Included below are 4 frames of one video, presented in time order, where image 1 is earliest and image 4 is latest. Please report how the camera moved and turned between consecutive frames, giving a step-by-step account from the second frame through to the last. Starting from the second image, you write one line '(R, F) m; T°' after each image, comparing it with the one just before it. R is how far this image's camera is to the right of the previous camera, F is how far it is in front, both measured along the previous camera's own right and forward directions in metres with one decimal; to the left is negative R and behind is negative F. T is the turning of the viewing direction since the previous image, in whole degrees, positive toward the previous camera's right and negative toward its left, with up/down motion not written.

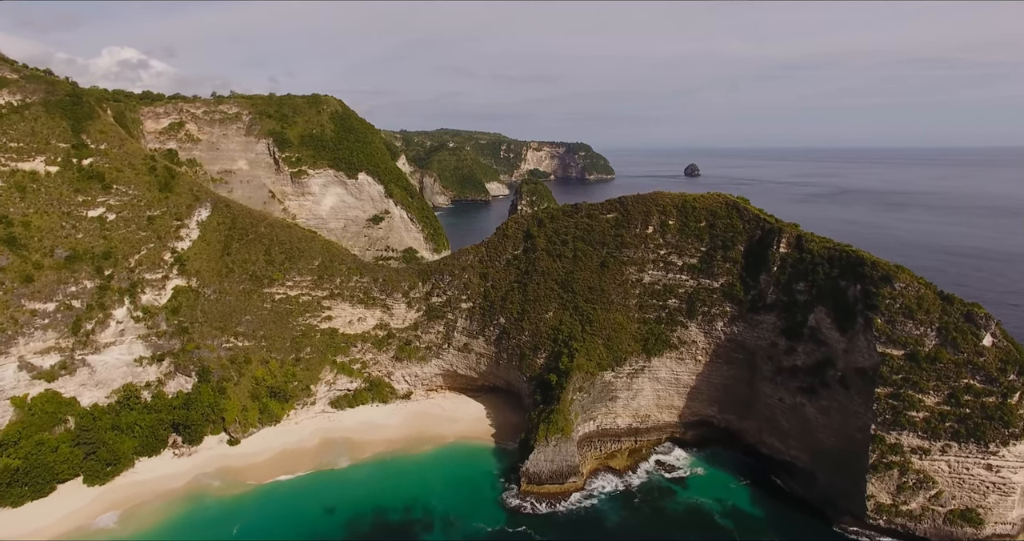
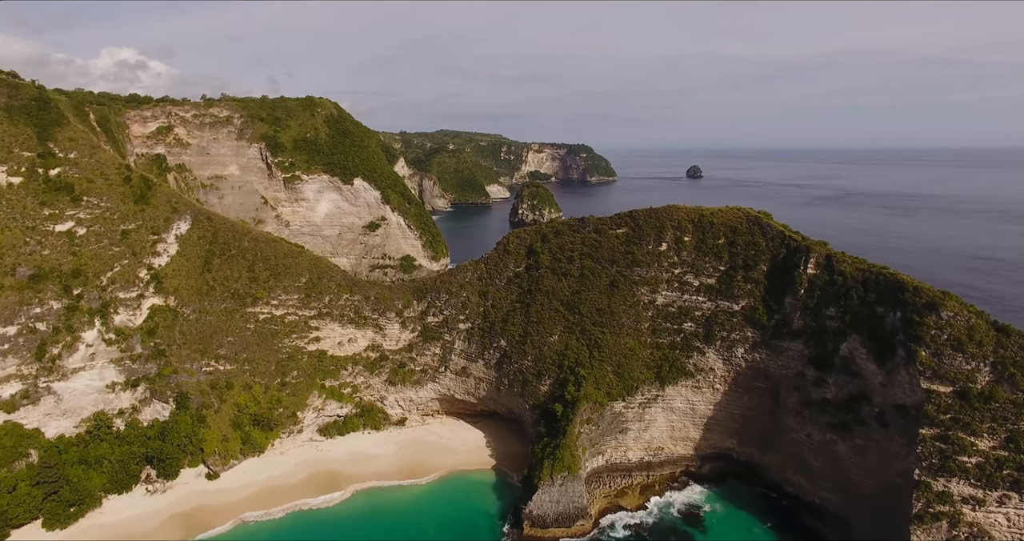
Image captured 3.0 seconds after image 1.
(-0.1, +2.2) m; 0°
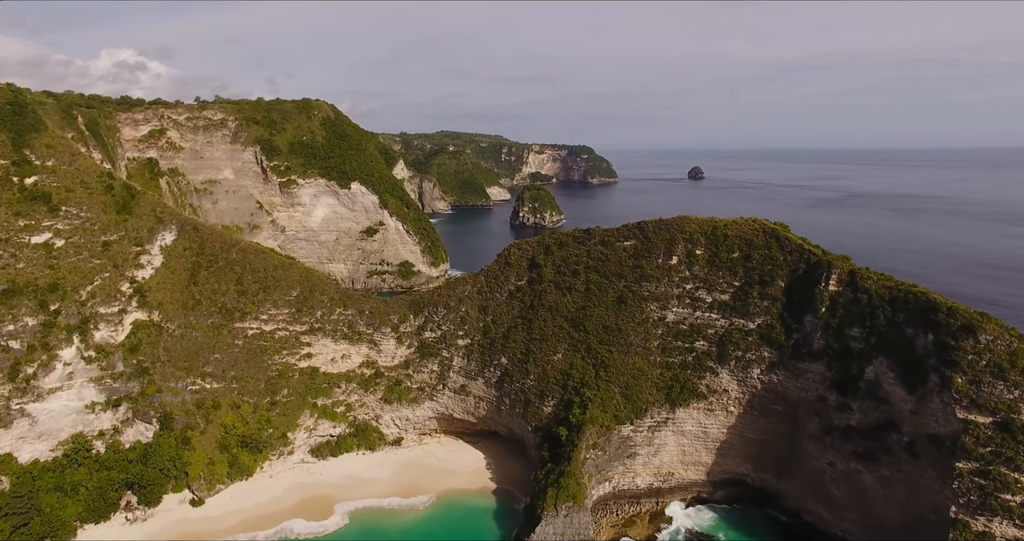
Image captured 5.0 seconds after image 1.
(0.0, +1.4) m; 0°
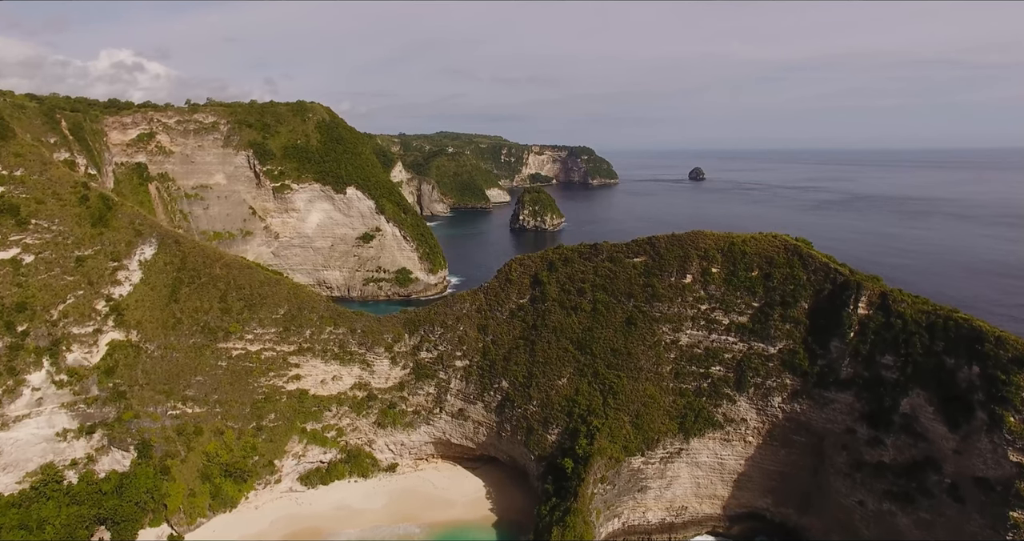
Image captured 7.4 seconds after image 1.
(-0.1, +1.7) m; 0°
